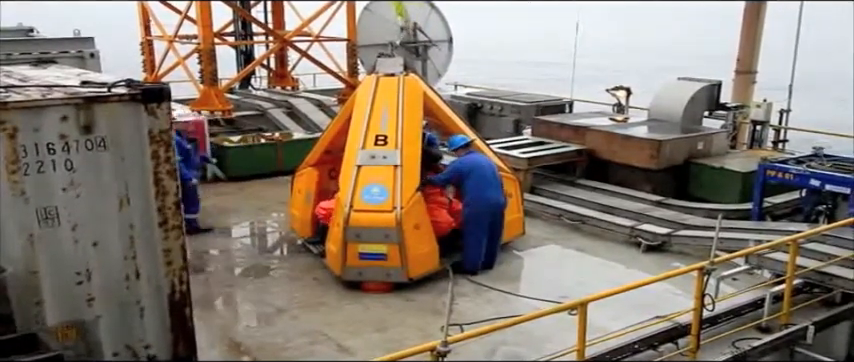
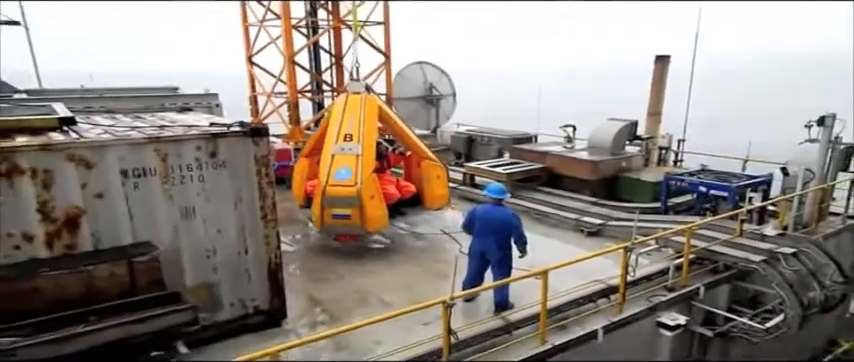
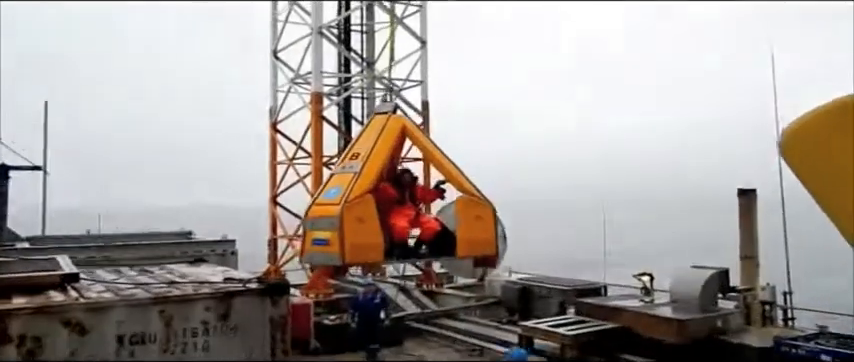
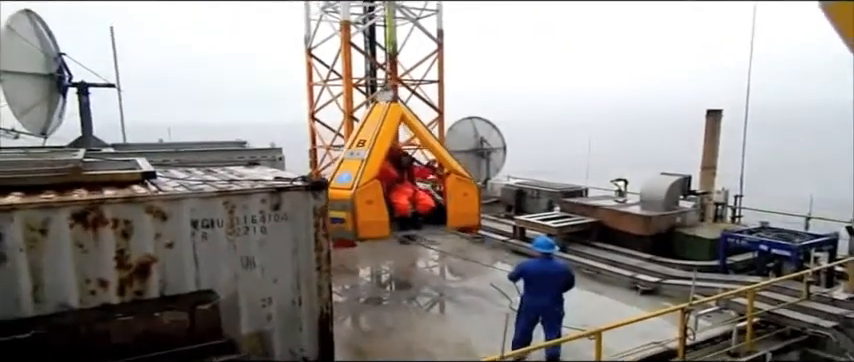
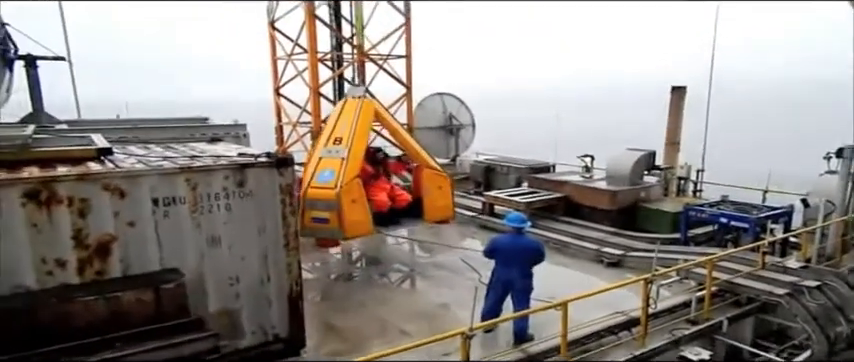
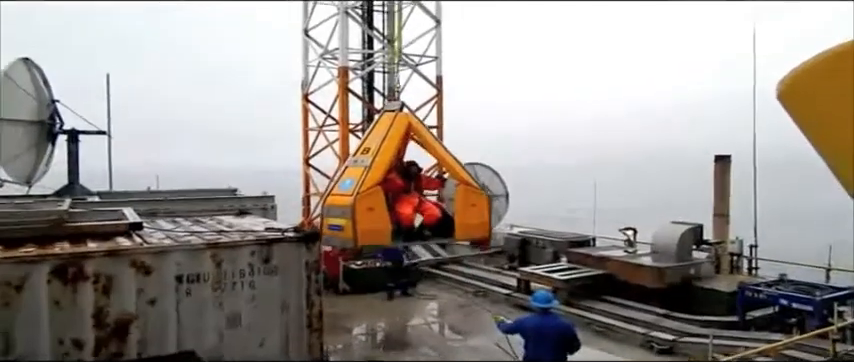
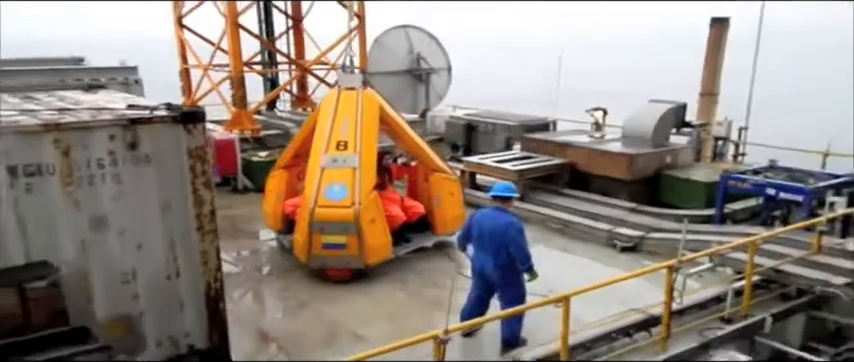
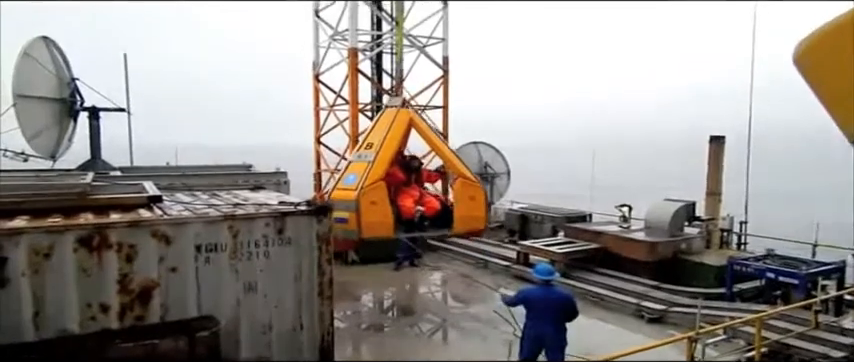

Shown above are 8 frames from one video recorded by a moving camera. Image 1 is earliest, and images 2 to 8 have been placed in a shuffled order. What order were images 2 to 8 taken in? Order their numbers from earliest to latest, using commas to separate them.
7, 2, 5, 4, 8, 6, 3
